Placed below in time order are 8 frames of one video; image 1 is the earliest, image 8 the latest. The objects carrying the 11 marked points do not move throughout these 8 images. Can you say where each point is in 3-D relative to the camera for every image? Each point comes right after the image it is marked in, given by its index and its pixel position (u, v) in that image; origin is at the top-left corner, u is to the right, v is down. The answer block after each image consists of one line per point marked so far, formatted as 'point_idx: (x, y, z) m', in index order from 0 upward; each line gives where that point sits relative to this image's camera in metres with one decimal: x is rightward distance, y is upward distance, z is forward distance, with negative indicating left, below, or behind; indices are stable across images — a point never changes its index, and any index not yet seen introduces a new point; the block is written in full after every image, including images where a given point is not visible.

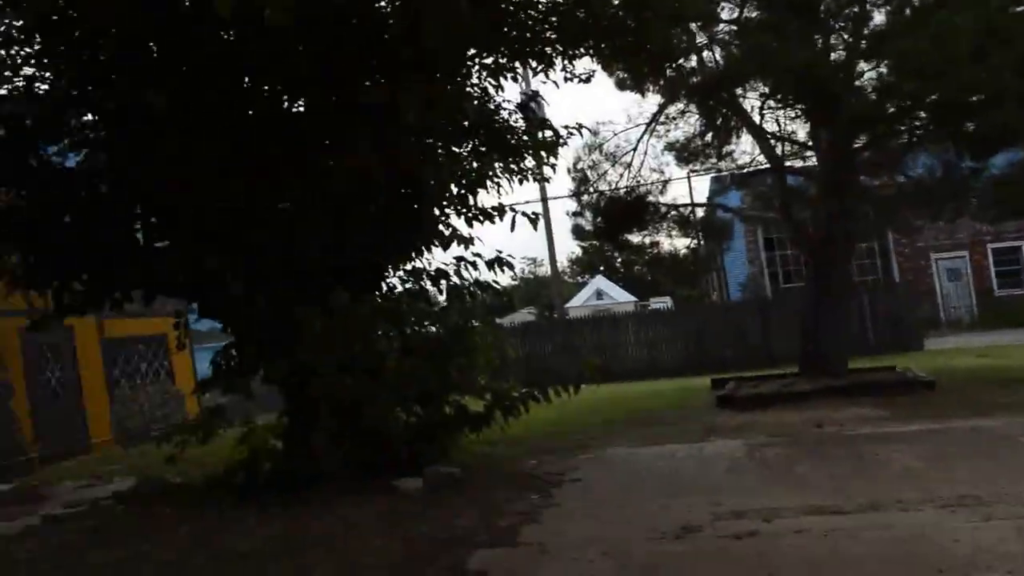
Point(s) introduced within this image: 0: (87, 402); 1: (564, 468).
0: (-3.8, -1.0, +9.1) m
1: (+0.4, -1.3, +7.2) m
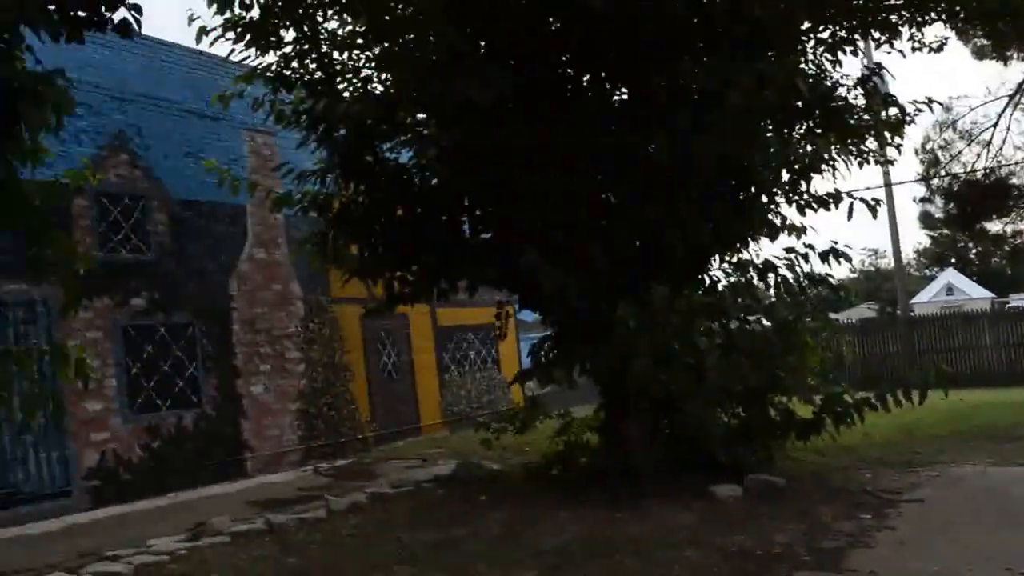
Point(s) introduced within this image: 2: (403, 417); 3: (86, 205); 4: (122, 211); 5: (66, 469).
0: (-0.9, -0.9, +9.6) m
1: (+2.5, -1.2, +6.5) m
2: (-1.0, -1.2, +9.3) m
3: (-2.9, +0.6, +7.2) m
4: (-2.7, +0.5, +7.4) m
5: (-2.8, -1.1, +6.6) m
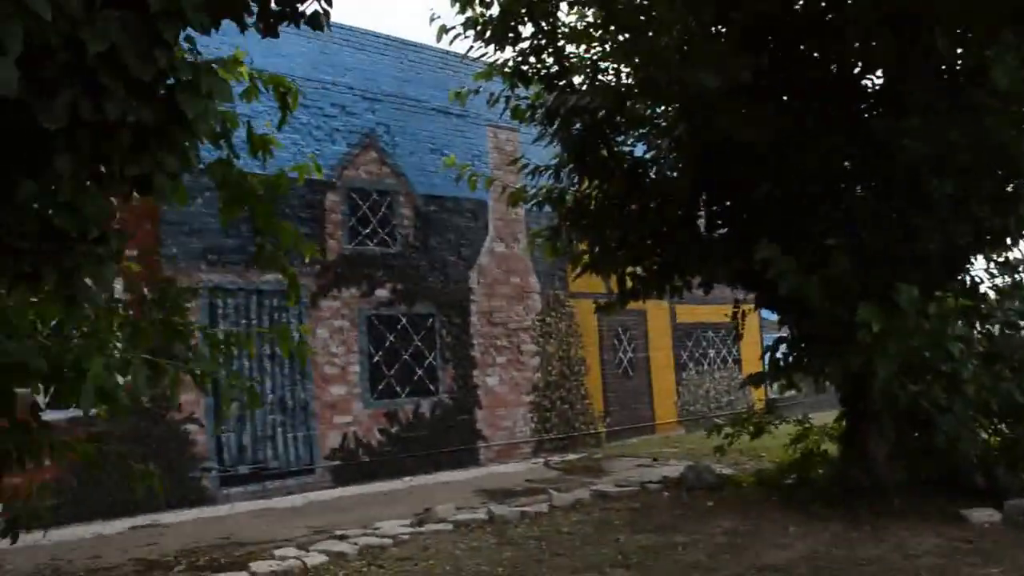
0: (+1.3, -0.8, +9.5) m
1: (+3.8, -1.3, +5.6) m
2: (+1.1, -1.1, +9.2) m
3: (-1.2, +0.6, +7.6) m
4: (-1.0, +0.6, +7.7) m
5: (-1.3, -1.1, +7.0) m
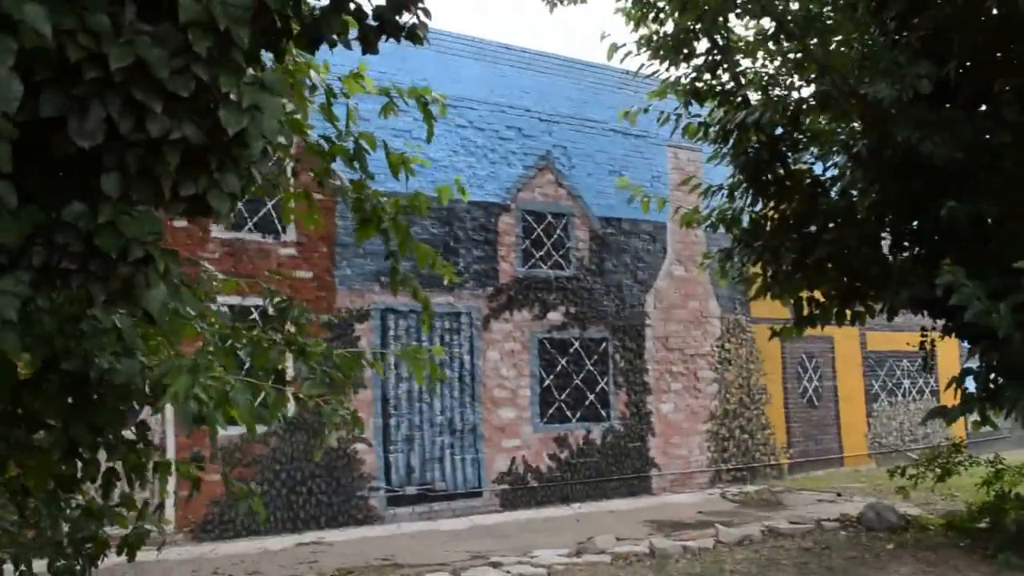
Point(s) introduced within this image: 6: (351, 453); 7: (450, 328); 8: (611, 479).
0: (+2.9, -1.1, +9.0) m
1: (+4.6, -1.4, +4.7) m
2: (+2.6, -1.3, +8.7) m
3: (0.0, +0.5, +7.6) m
4: (+0.3, +0.4, +7.7) m
5: (-0.2, -1.2, +7.0) m
6: (-1.0, -1.0, +6.6) m
7: (-0.4, -0.3, +7.2) m
8: (+0.7, -1.4, +7.6) m
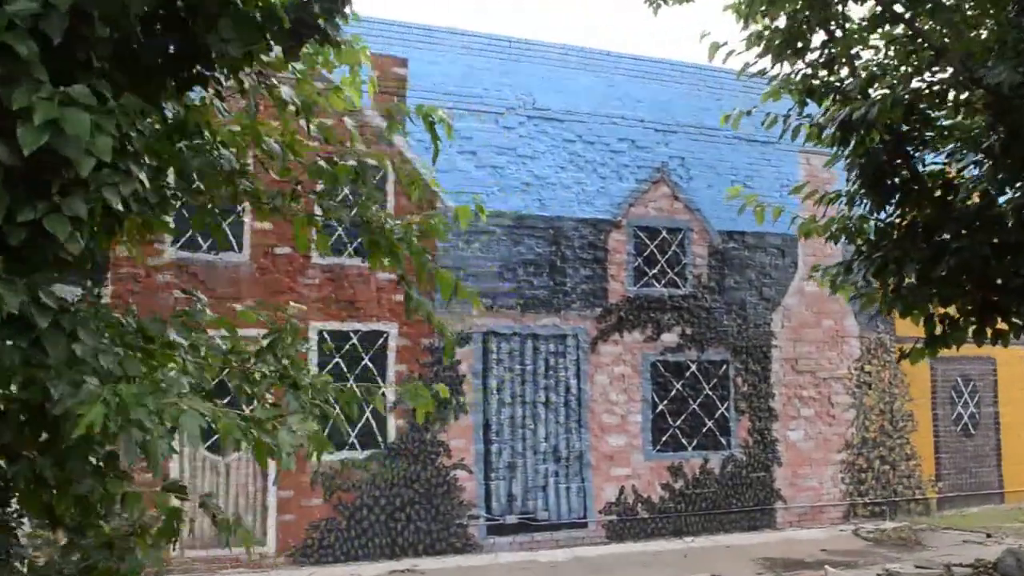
0: (+3.8, -1.2, +8.0) m
1: (+4.7, -1.4, +3.5) m
2: (+3.6, -1.4, +7.8) m
3: (+0.8, +0.3, +7.2) m
4: (+1.0, +0.3, +7.3) m
5: (+0.5, -1.4, +6.7) m
6: (-0.4, -1.2, +6.4) m
7: (+0.3, -0.4, +6.9) m
8: (+1.5, -1.5, +7.0) m
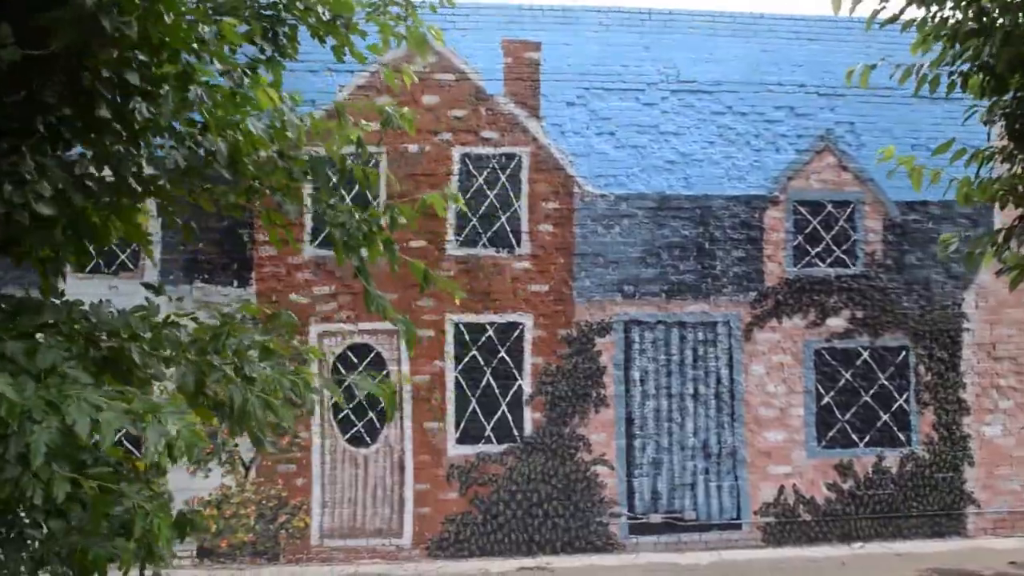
0: (+4.9, -0.9, +6.6) m
1: (+4.6, -1.2, +2.0) m
2: (+4.6, -1.2, +6.5) m
3: (+1.7, +0.4, +6.6) m
4: (+2.0, +0.4, +6.6) m
5: (+1.3, -1.3, +6.2) m
6: (+0.5, -1.1, +6.1) m
7: (+1.2, -0.3, +6.4) m
8: (+2.4, -1.4, +6.3) m
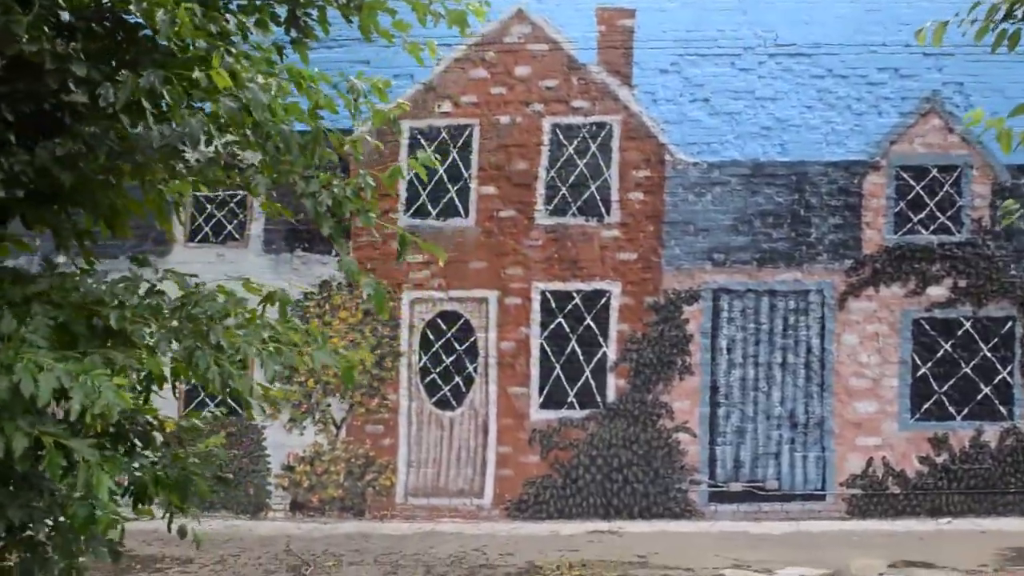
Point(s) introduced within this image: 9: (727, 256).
0: (+5.4, -0.8, +5.9) m
1: (+4.4, -1.2, +1.5) m
2: (+5.1, -1.0, +5.9) m
3: (+2.3, +0.6, +6.4) m
4: (+2.5, +0.6, +6.4) m
5: (+1.8, -1.1, +6.1) m
6: (+0.9, -0.9, +6.2) m
7: (+1.7, -0.1, +6.3) m
8: (+2.9, -1.2, +6.0) m
9: (+1.3, +0.2, +6.4) m
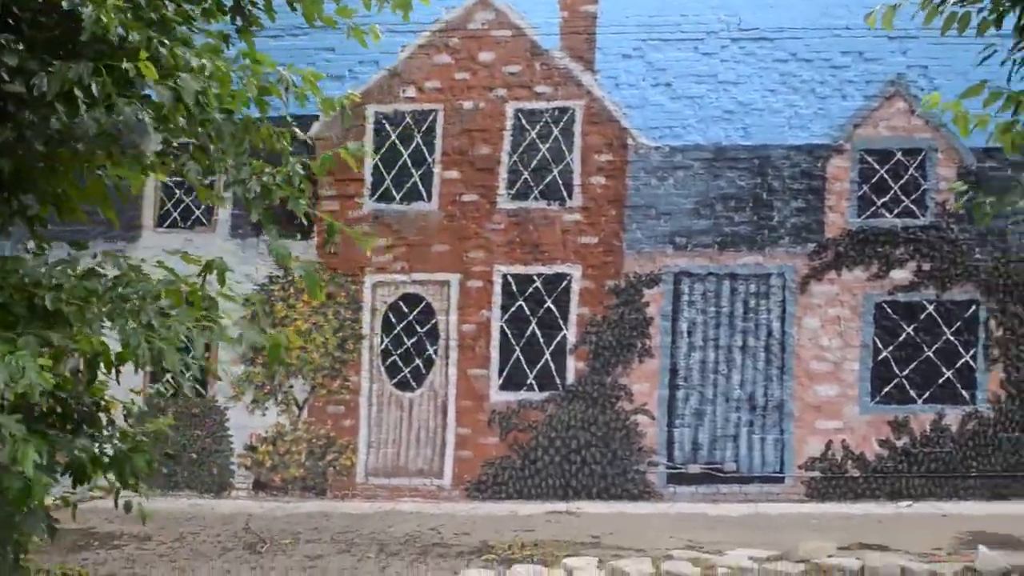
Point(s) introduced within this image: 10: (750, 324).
0: (+5.2, -0.7, +5.8) m
1: (+4.1, -1.1, +1.4) m
2: (+4.9, -0.9, +5.8) m
3: (+2.0, +0.7, +6.4) m
4: (+2.3, +0.7, +6.4) m
5: (+1.6, -1.0, +6.1) m
6: (+0.7, -0.8, +6.2) m
7: (+1.5, 0.0, +6.3) m
8: (+2.7, -1.1, +6.0) m
9: (+1.1, +0.3, +6.4) m
10: (+1.4, -0.2, +6.3) m
